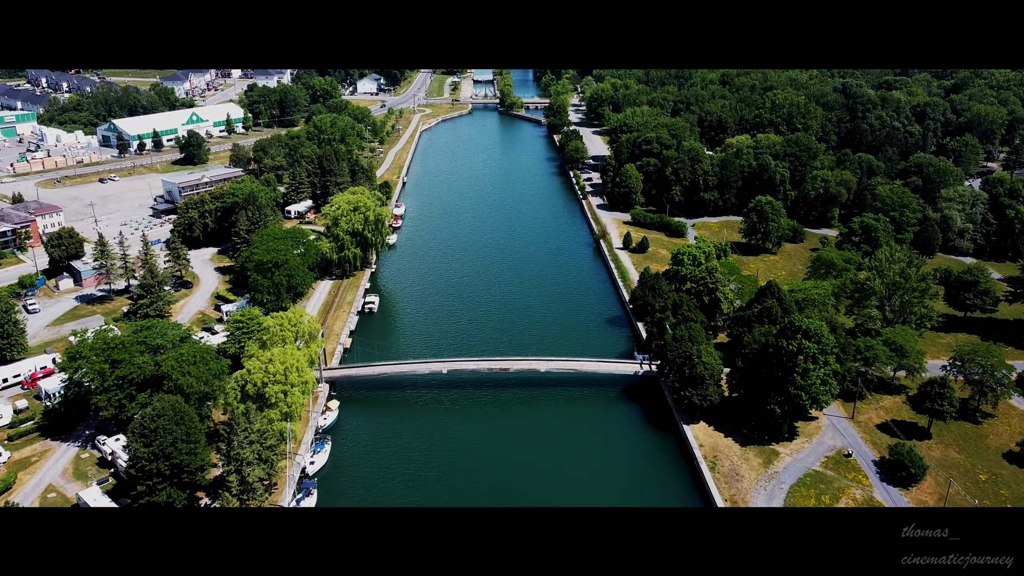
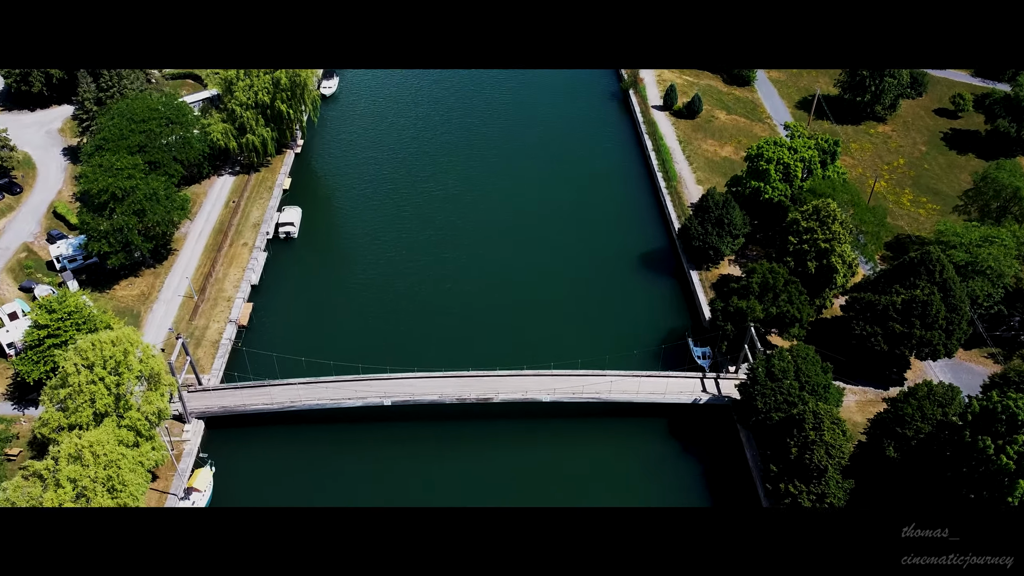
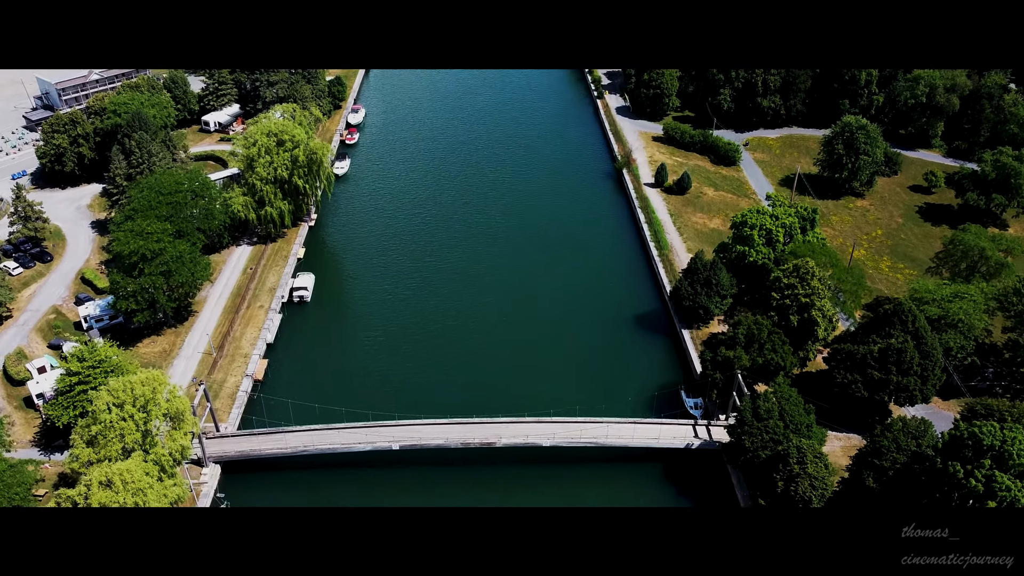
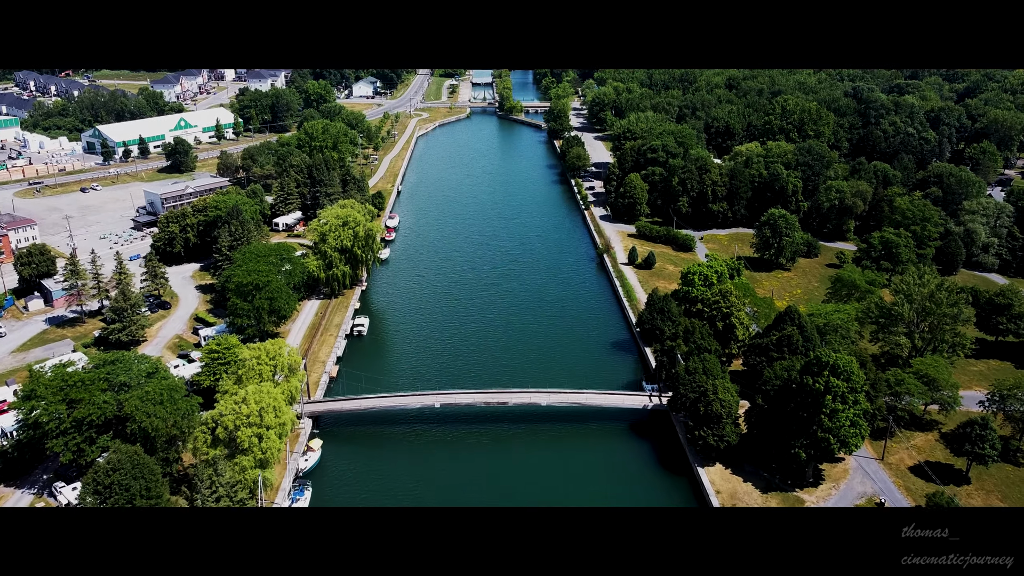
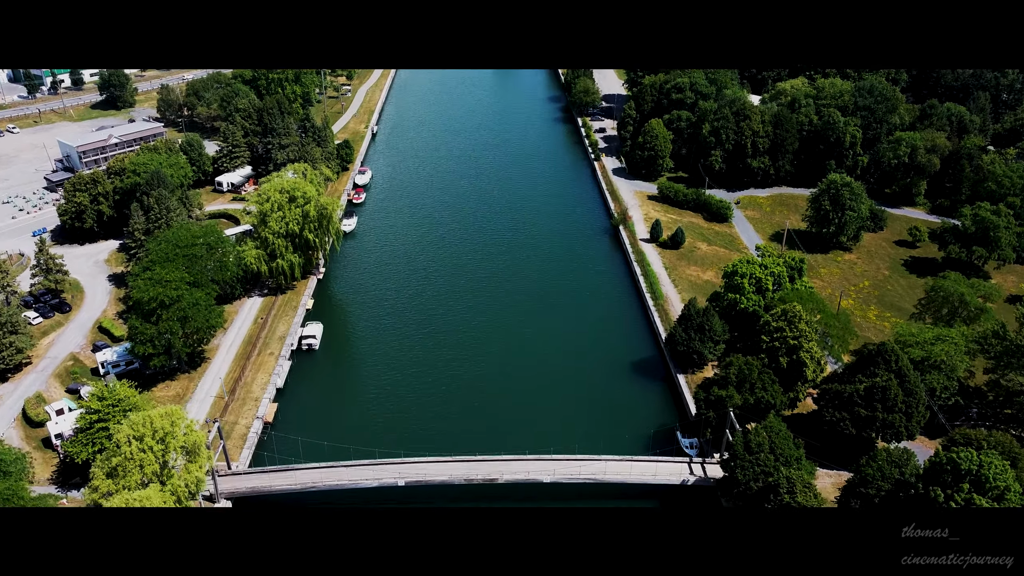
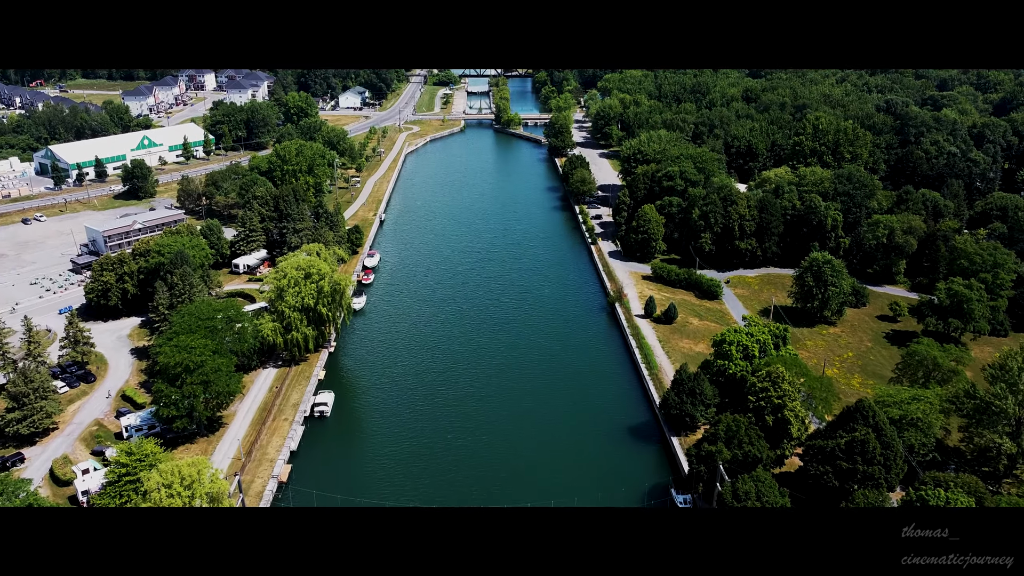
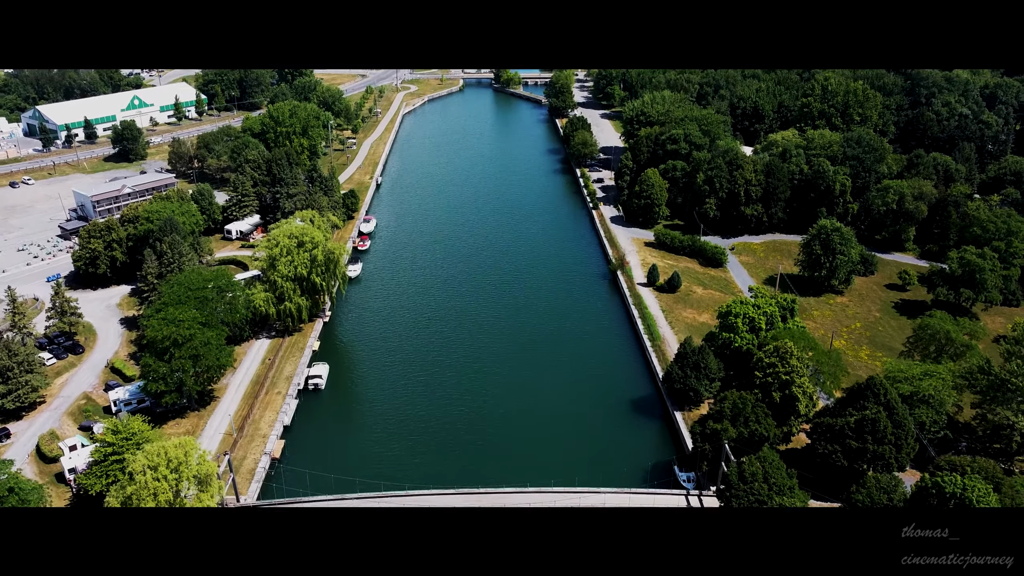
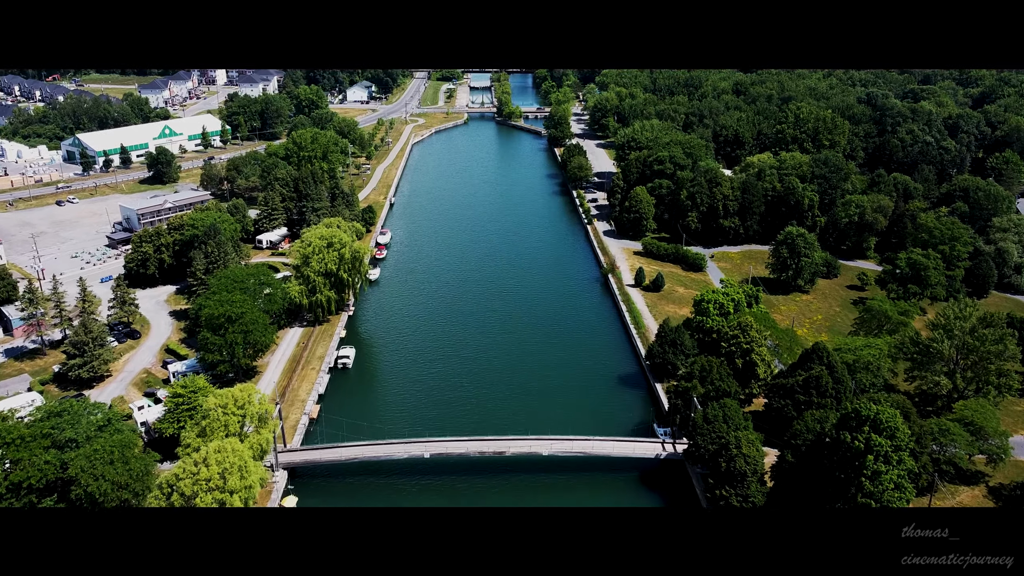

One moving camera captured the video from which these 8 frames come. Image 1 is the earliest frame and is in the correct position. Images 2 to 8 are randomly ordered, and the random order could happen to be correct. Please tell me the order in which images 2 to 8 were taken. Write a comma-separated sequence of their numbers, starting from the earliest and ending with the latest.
4, 8, 6, 7, 5, 3, 2
